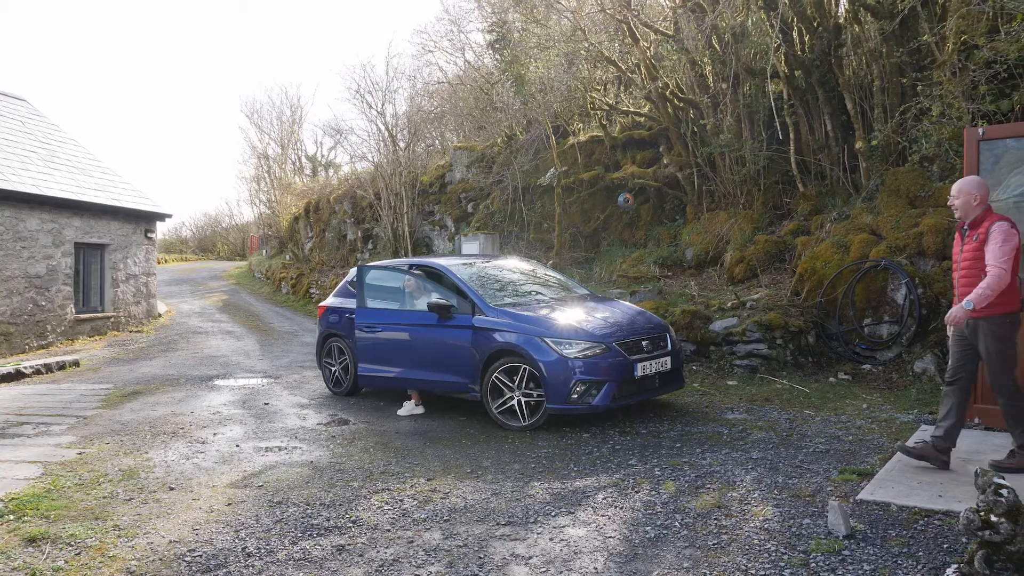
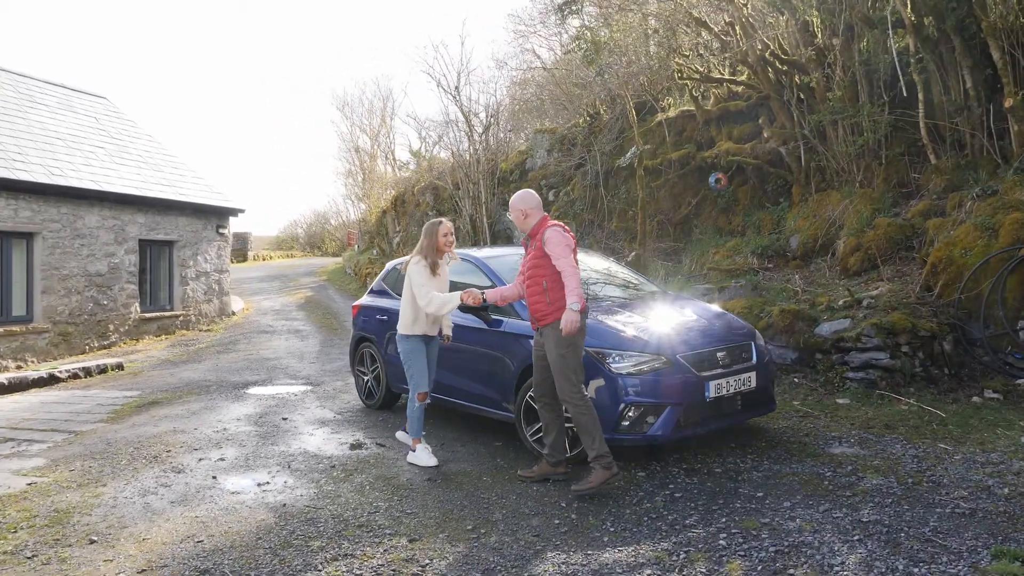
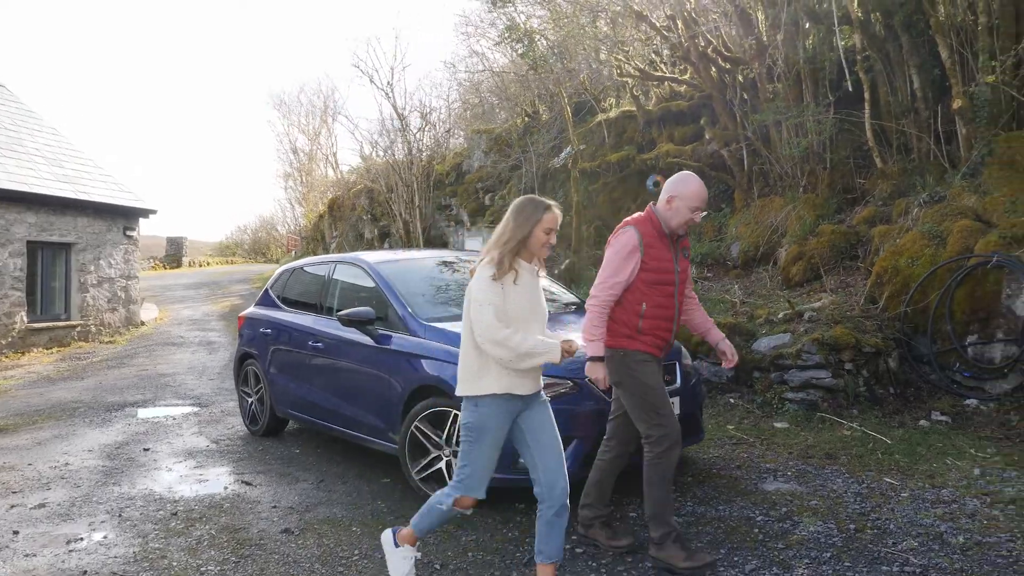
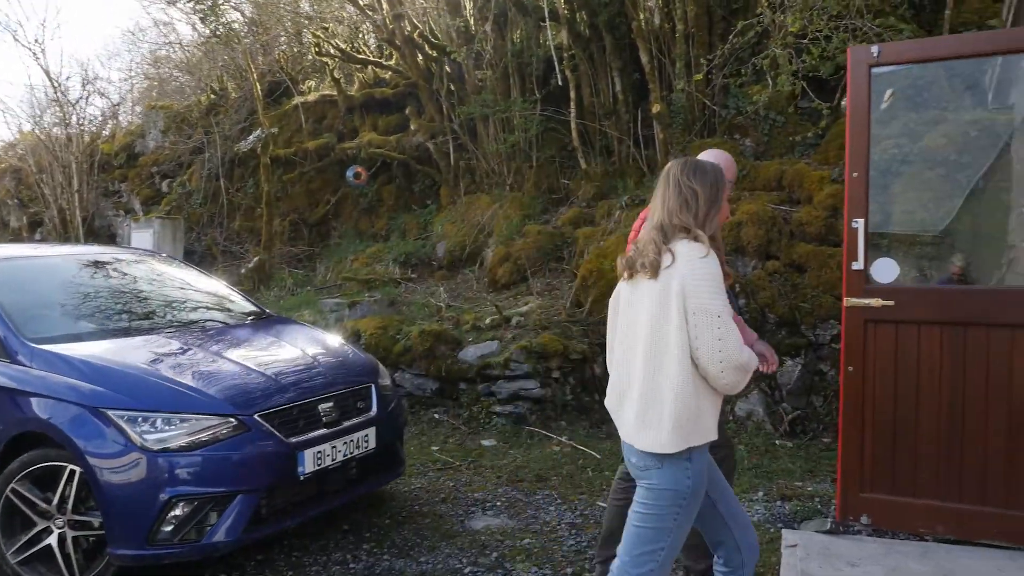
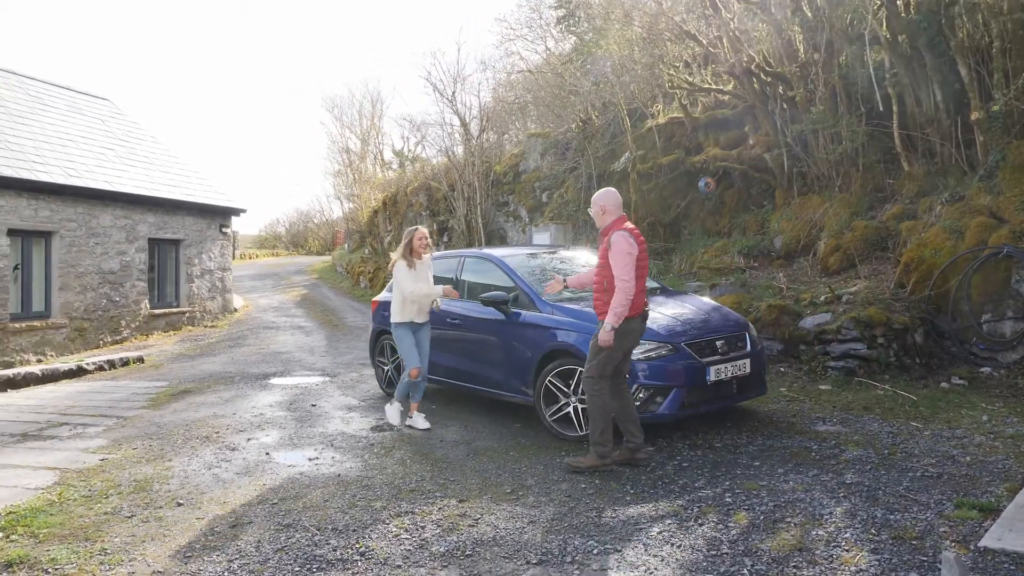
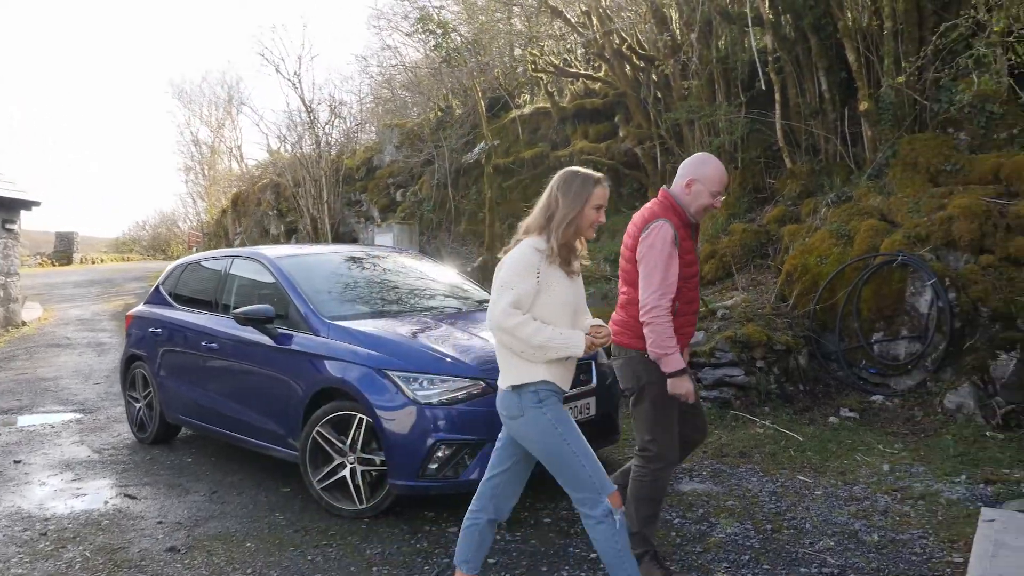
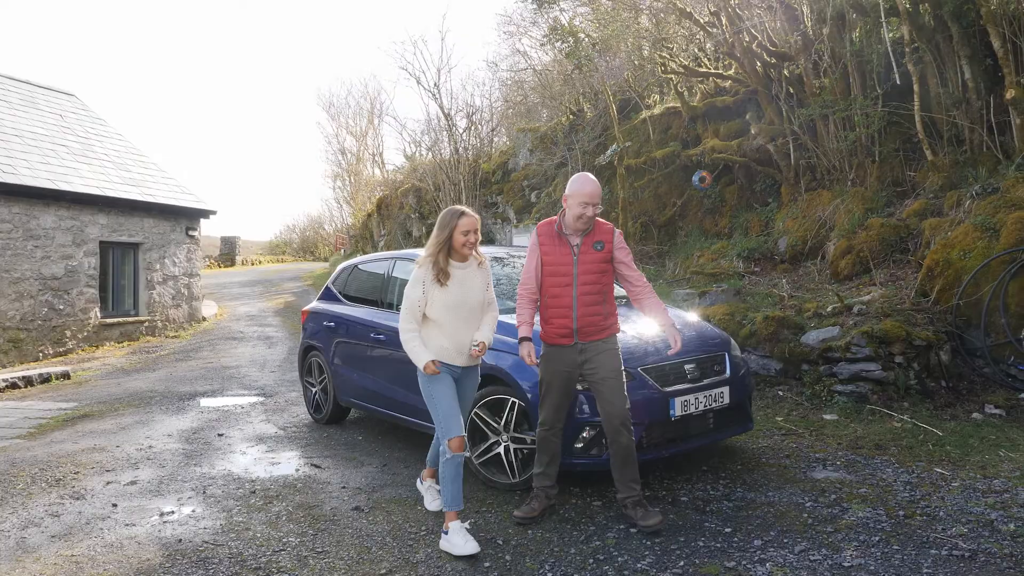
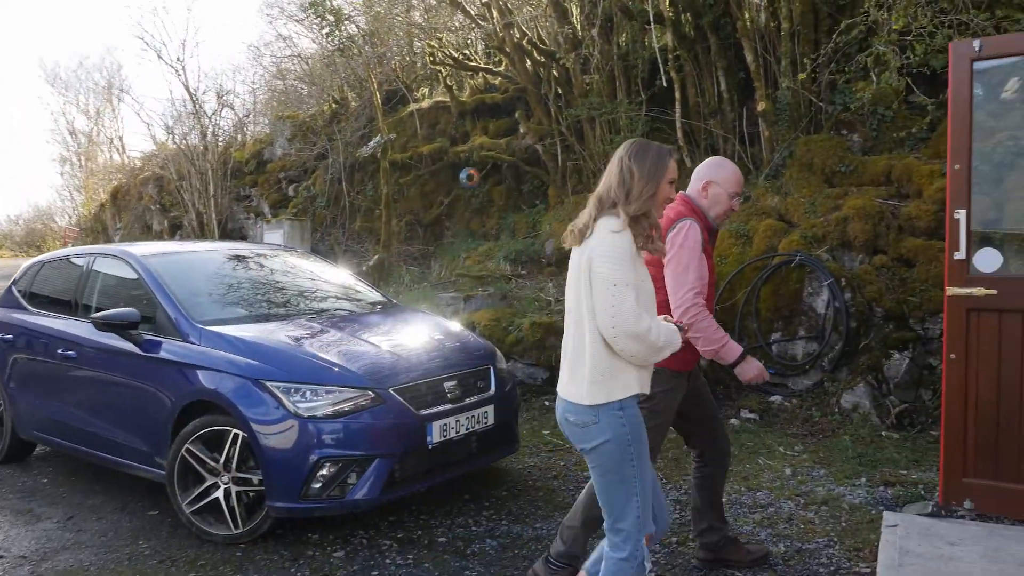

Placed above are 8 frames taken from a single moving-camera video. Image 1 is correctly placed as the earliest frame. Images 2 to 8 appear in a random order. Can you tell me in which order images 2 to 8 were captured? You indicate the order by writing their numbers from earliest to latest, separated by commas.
5, 2, 7, 3, 6, 8, 4
